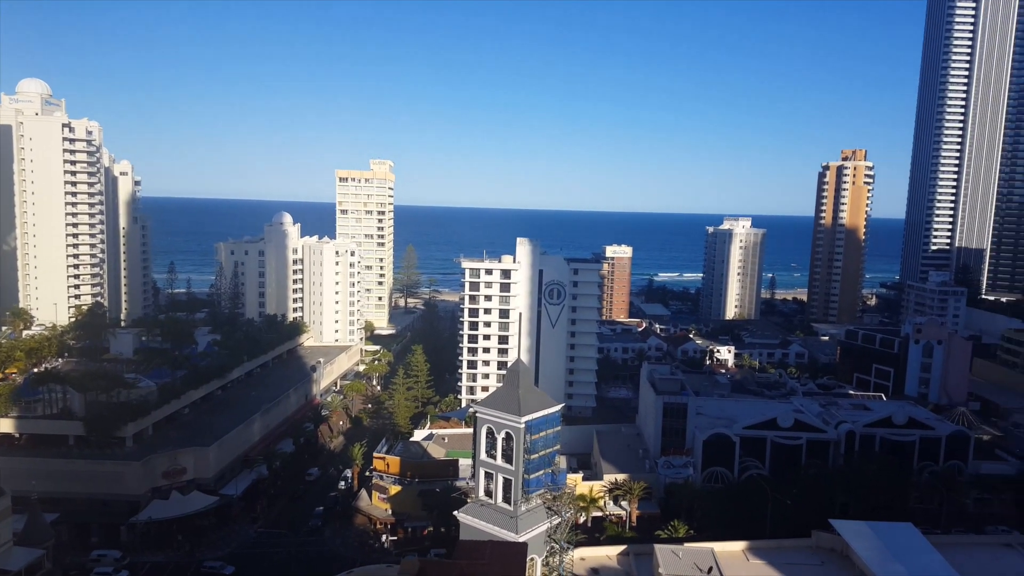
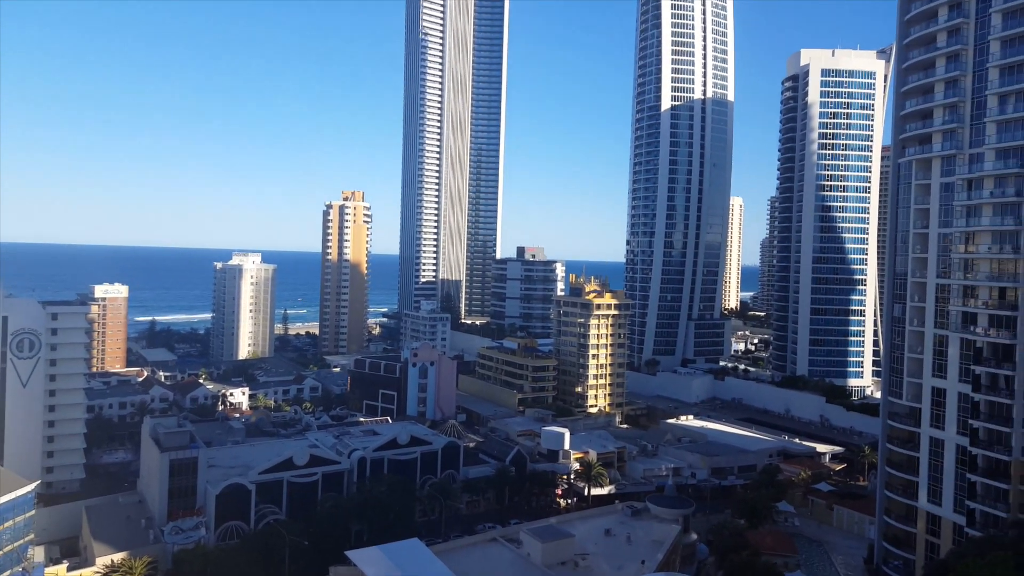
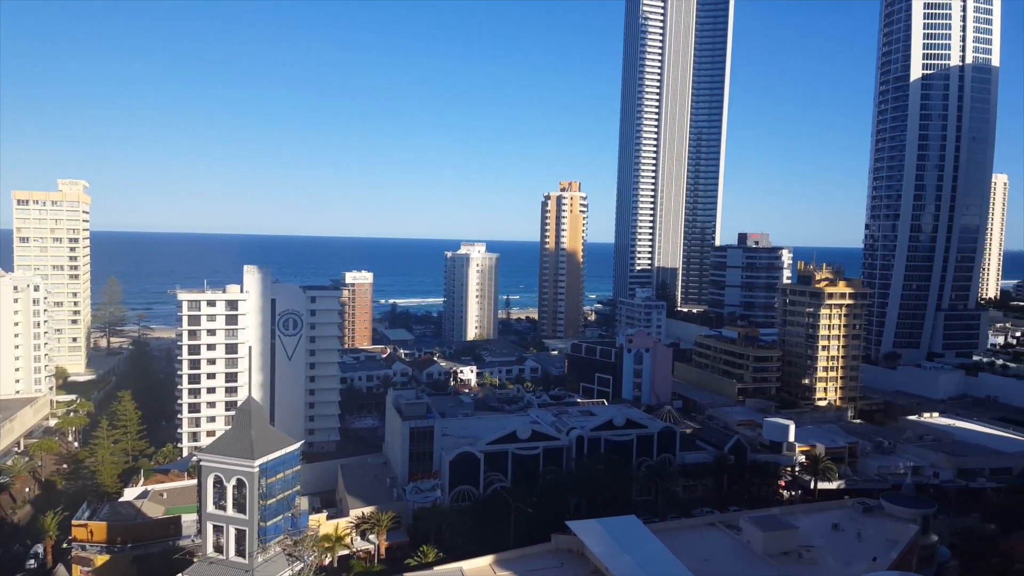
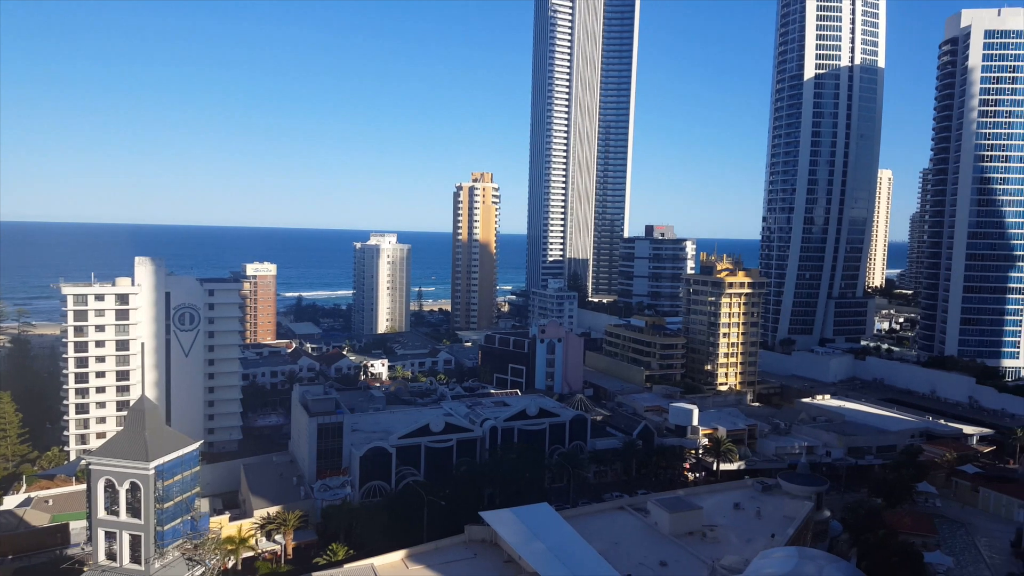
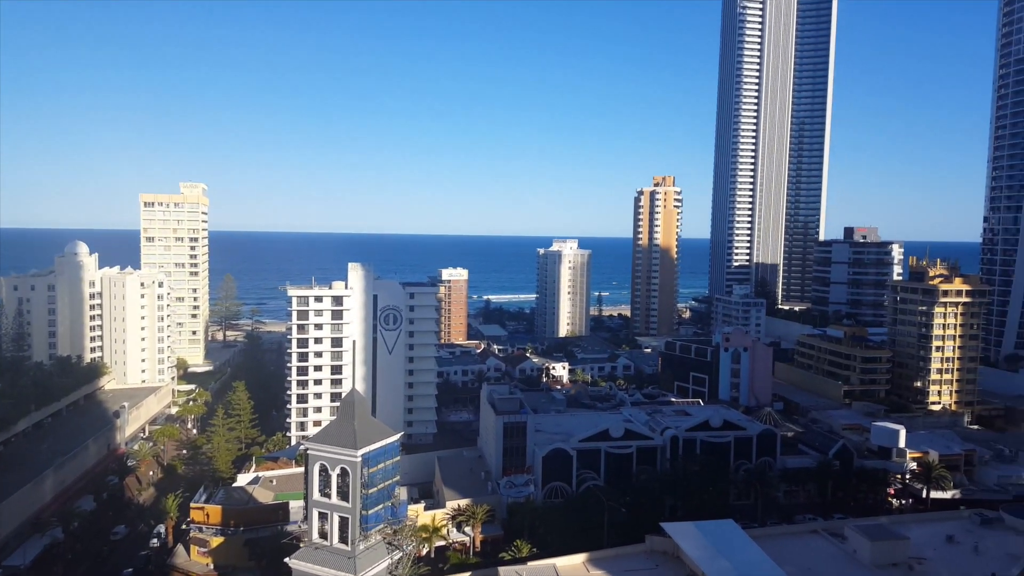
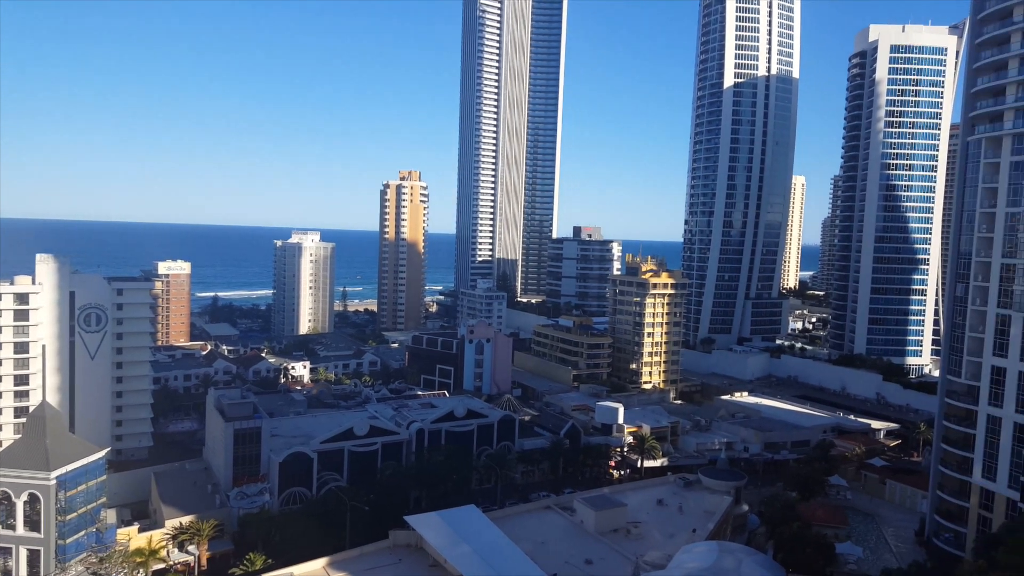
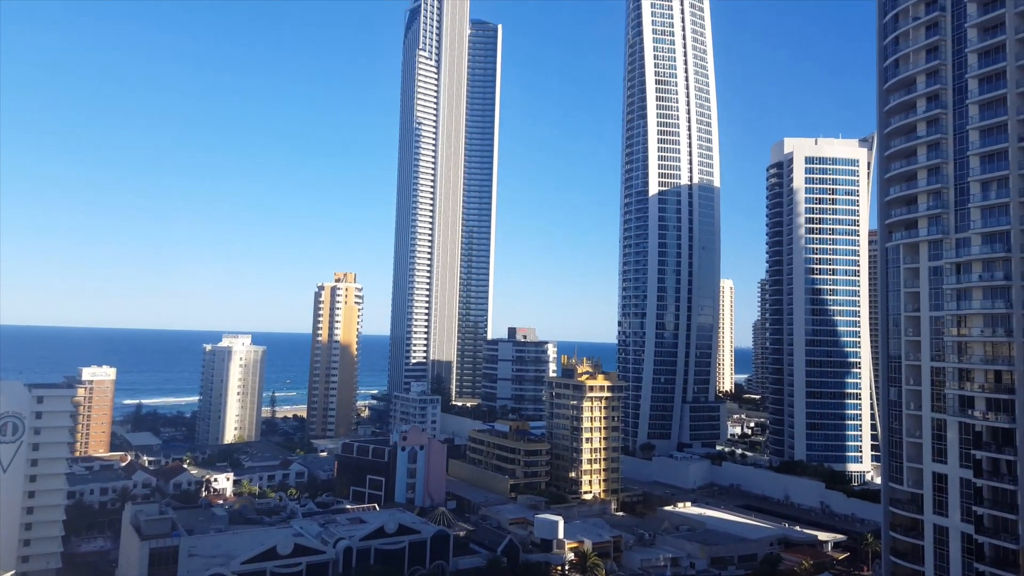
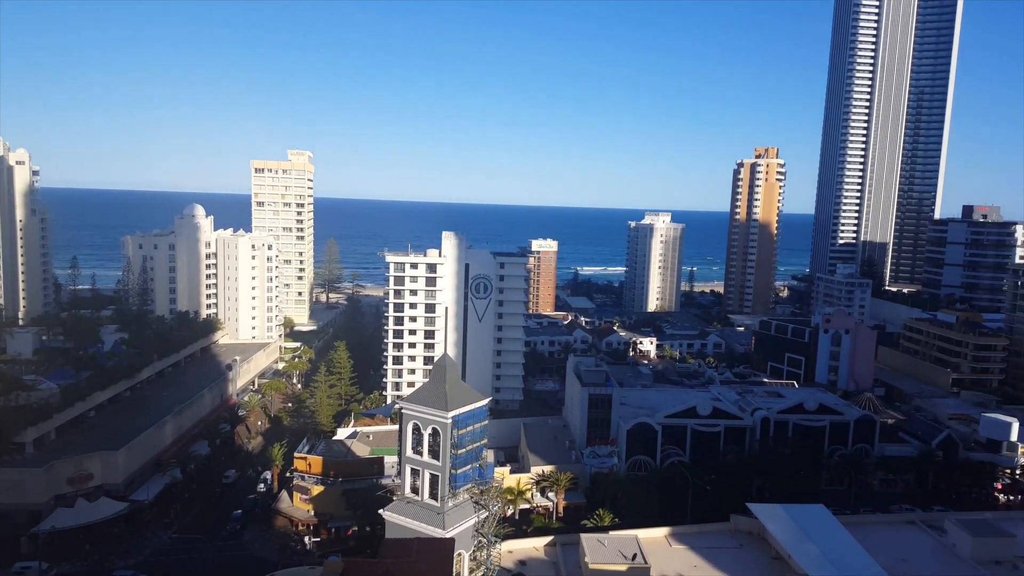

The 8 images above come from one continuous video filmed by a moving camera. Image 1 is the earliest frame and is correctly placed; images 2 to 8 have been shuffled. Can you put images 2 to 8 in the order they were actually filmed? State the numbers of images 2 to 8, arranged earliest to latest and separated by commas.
8, 5, 3, 4, 6, 2, 7
